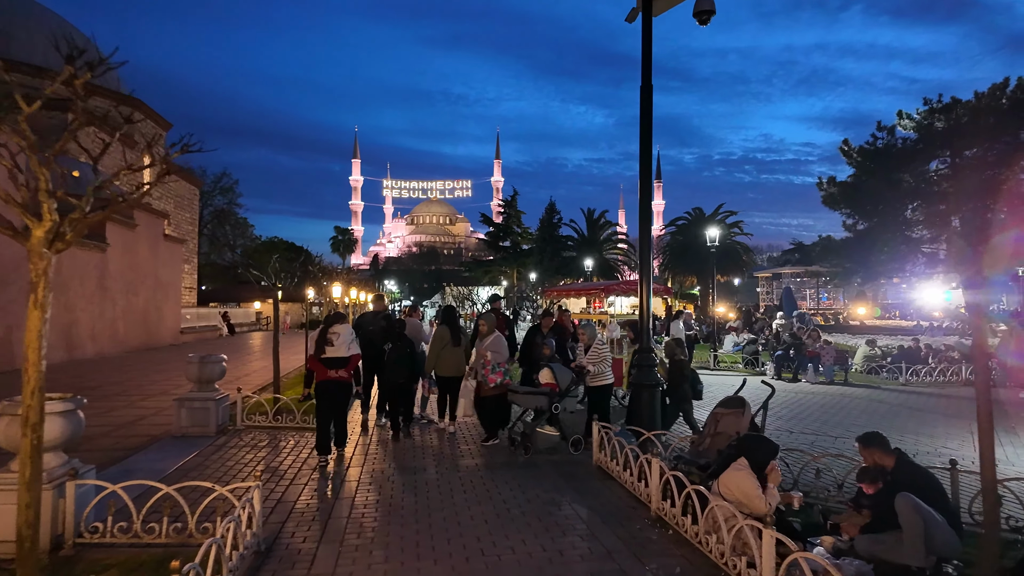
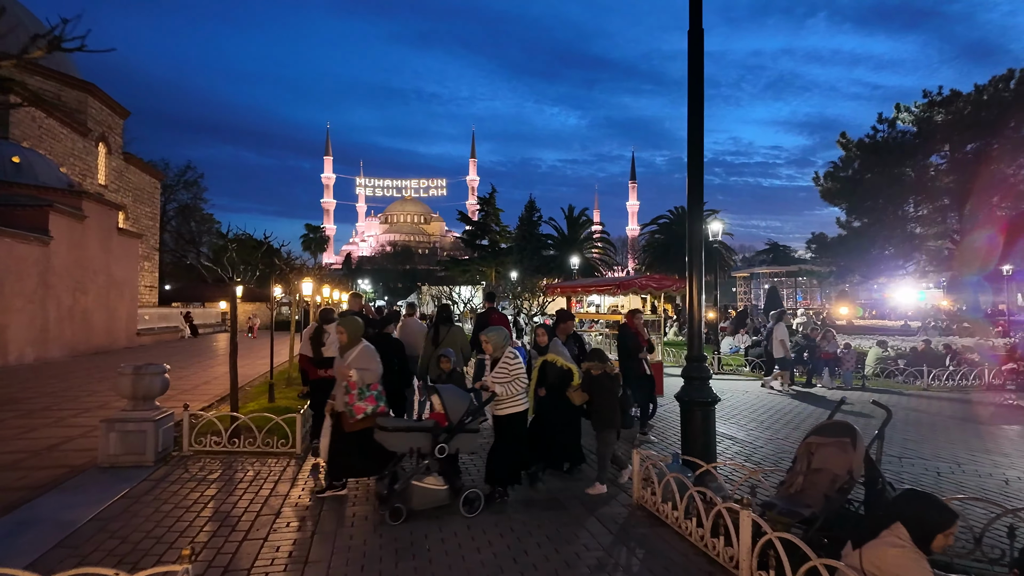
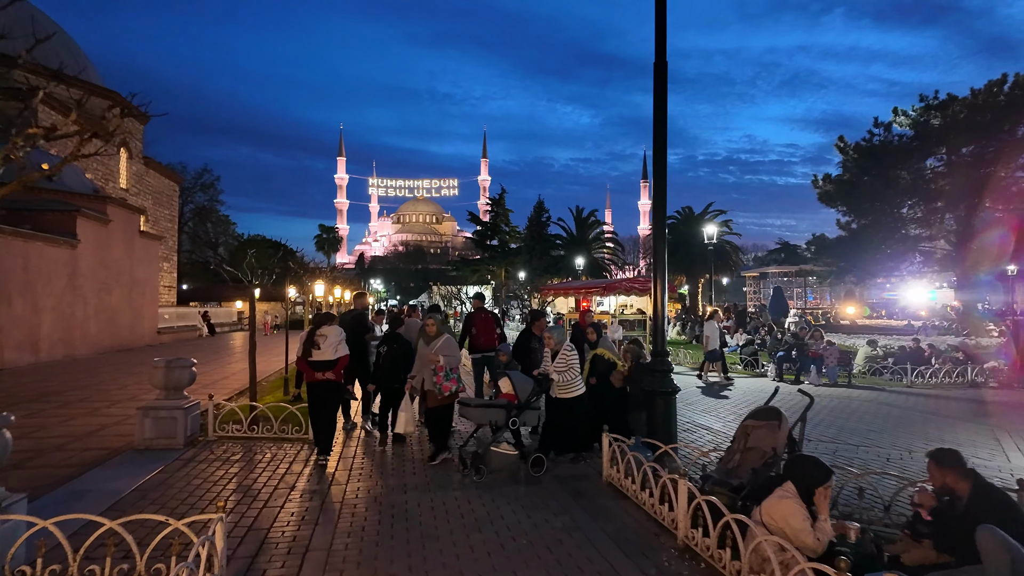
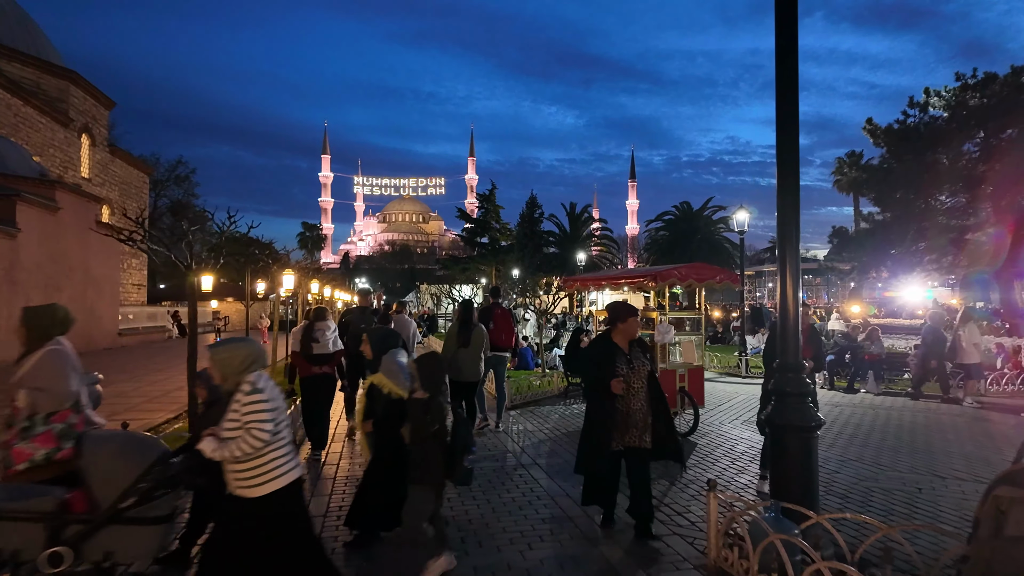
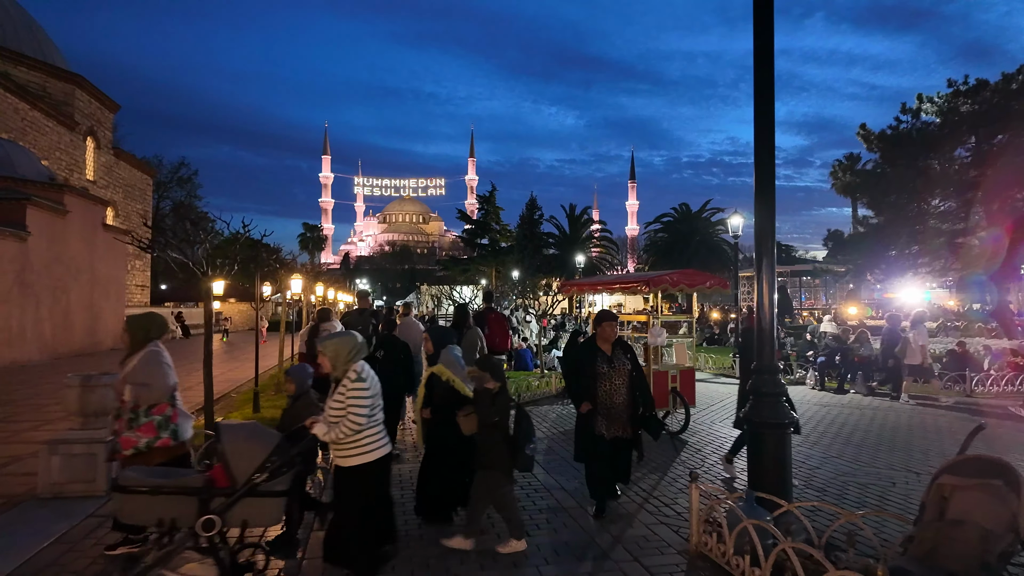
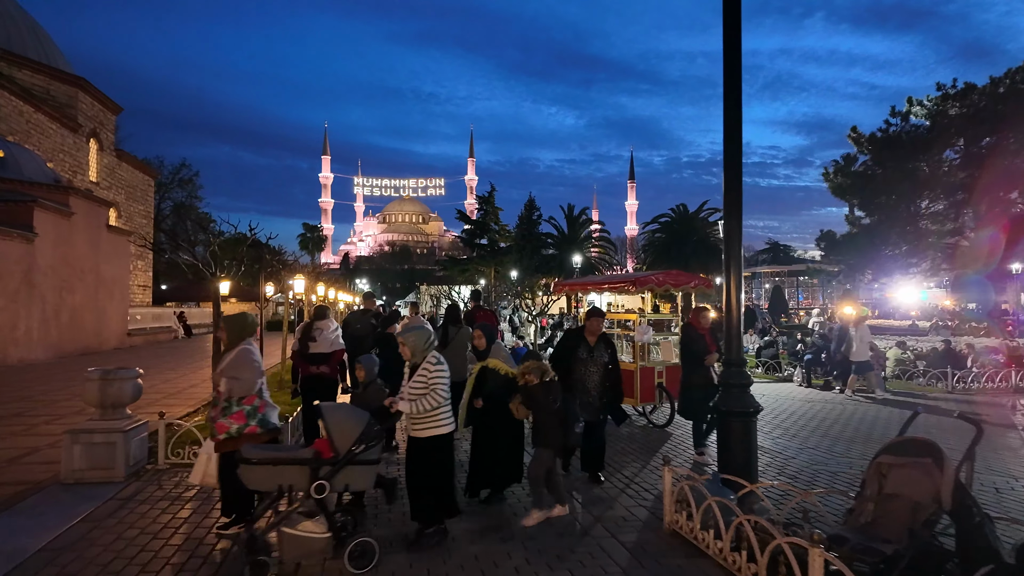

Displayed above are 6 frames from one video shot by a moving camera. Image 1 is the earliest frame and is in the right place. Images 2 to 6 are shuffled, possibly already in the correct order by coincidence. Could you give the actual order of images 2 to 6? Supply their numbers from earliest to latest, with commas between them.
3, 2, 6, 5, 4
